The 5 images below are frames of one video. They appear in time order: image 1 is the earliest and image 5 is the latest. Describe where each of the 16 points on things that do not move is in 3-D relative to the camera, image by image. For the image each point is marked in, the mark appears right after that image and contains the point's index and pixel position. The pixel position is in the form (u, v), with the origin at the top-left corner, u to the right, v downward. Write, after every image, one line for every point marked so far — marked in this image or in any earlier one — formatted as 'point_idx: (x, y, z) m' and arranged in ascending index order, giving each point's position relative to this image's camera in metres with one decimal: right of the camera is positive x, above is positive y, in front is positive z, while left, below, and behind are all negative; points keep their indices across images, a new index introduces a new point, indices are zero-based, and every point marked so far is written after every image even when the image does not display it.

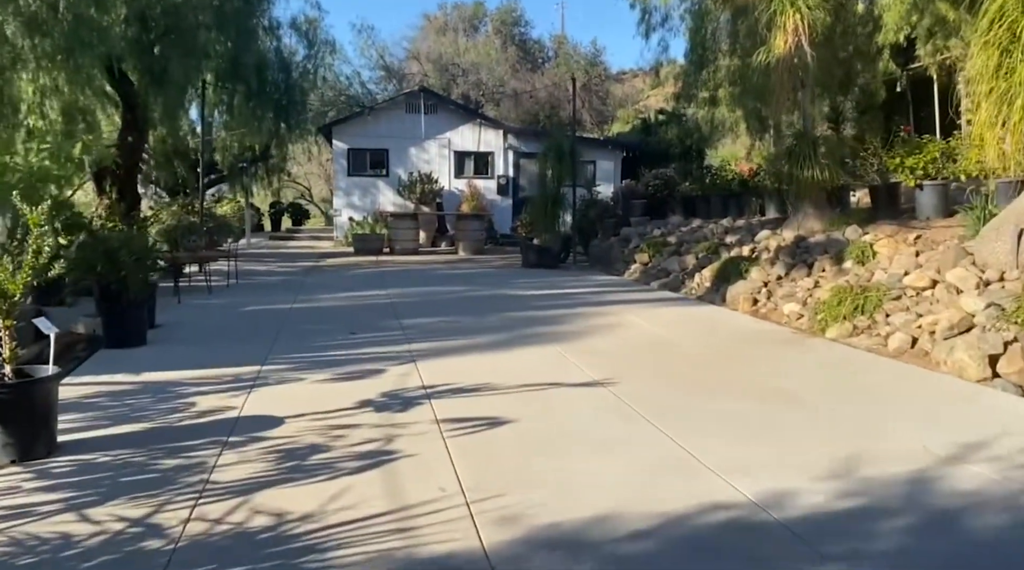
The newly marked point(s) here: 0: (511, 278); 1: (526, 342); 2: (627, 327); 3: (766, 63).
0: (0.0, +0.1, +13.6) m
1: (+0.1, -0.5, +7.8) m
2: (+1.2, -0.4, +8.6) m
3: (+3.3, +2.9, +11.0) m
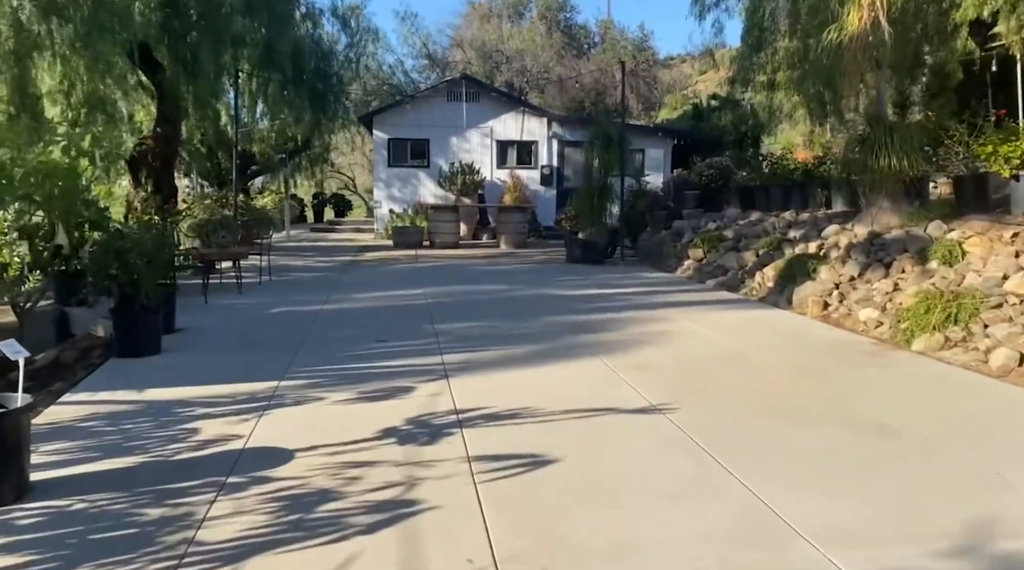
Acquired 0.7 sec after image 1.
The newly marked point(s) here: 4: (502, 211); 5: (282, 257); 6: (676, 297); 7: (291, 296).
0: (+0.7, +0.2, +12.9) m
1: (+0.5, -0.6, +7.0) m
2: (+1.6, -0.5, +7.7) m
3: (+3.9, +2.9, +10.1) m
4: (-0.2, +1.6, +18.4) m
5: (-4.1, +0.5, +15.2) m
6: (+2.0, -0.2, +10.5) m
7: (-2.8, -0.1, +10.6) m
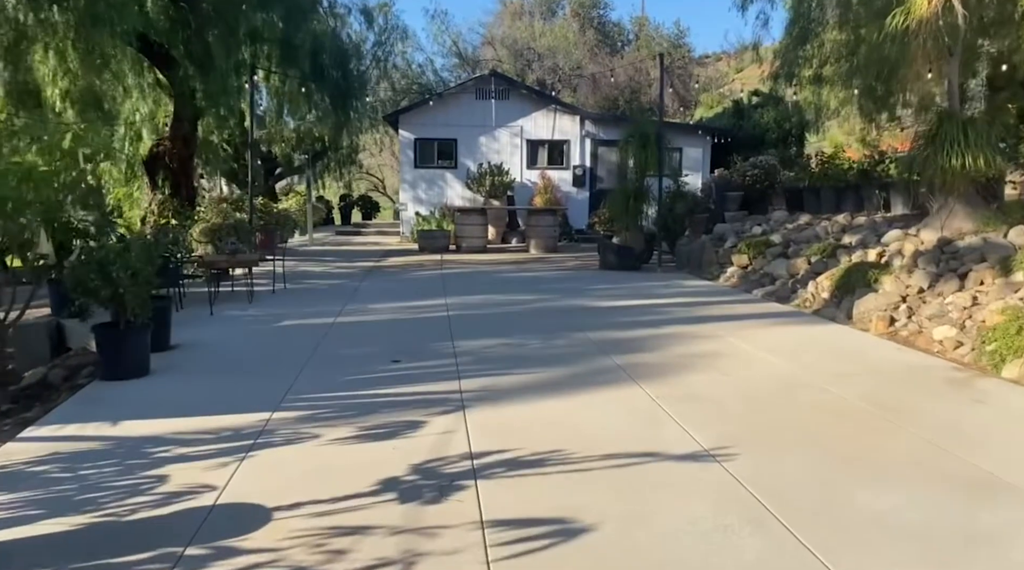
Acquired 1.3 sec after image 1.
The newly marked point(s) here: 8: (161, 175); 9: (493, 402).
0: (+1.1, 0.0, +12.0) m
1: (+0.7, -0.7, +6.2) m
2: (+1.8, -0.6, +6.9) m
3: (+4.2, +2.8, +9.1) m
4: (+0.4, +1.5, +17.6) m
5: (-3.6, +0.4, +14.5) m
6: (+2.4, -0.3, +9.6) m
7: (-2.4, -0.2, +9.9) m
8: (-6.3, +2.0, +15.2) m
9: (-0.1, -0.8, +5.5) m
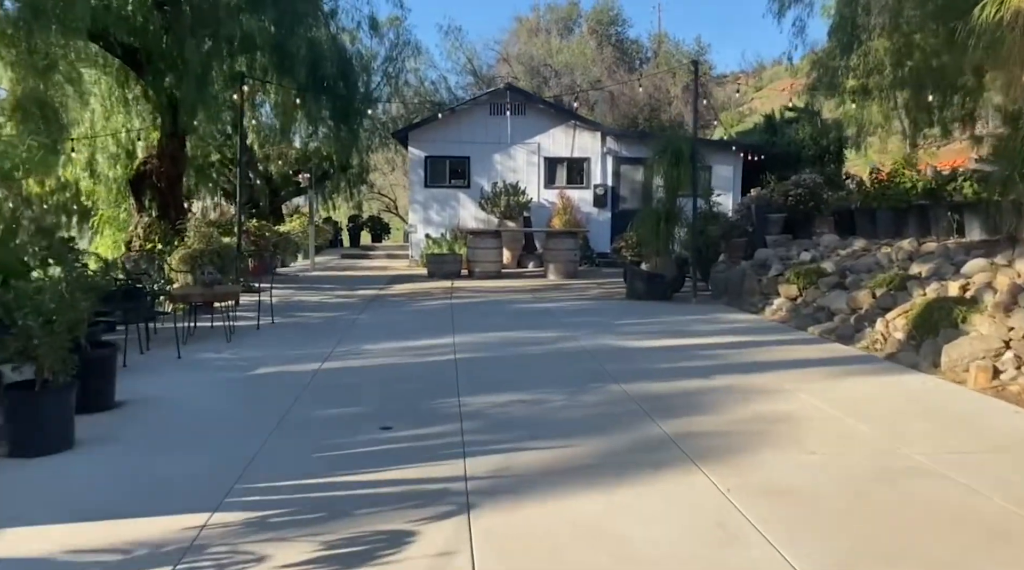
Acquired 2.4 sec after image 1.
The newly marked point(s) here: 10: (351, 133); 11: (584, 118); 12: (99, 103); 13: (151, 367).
0: (+1.3, -0.4, +10.6) m
1: (+0.8, -1.0, +4.8) m
2: (+1.9, -0.9, +5.4) m
3: (+4.4, +2.4, +7.7) m
4: (+0.7, +0.9, +16.3) m
5: (-3.3, -0.1, +13.2) m
6: (+2.5, -0.6, +8.1) m
7: (-2.2, -0.6, +8.6) m
8: (-6.1, +1.5, +14.0) m
9: (0.0, -1.0, +4.1) m
10: (-2.7, +2.5, +14.1) m
11: (+1.6, +3.7, +19.0) m
12: (-6.7, +3.0, +13.8) m
13: (-3.1, -0.7, +7.3) m
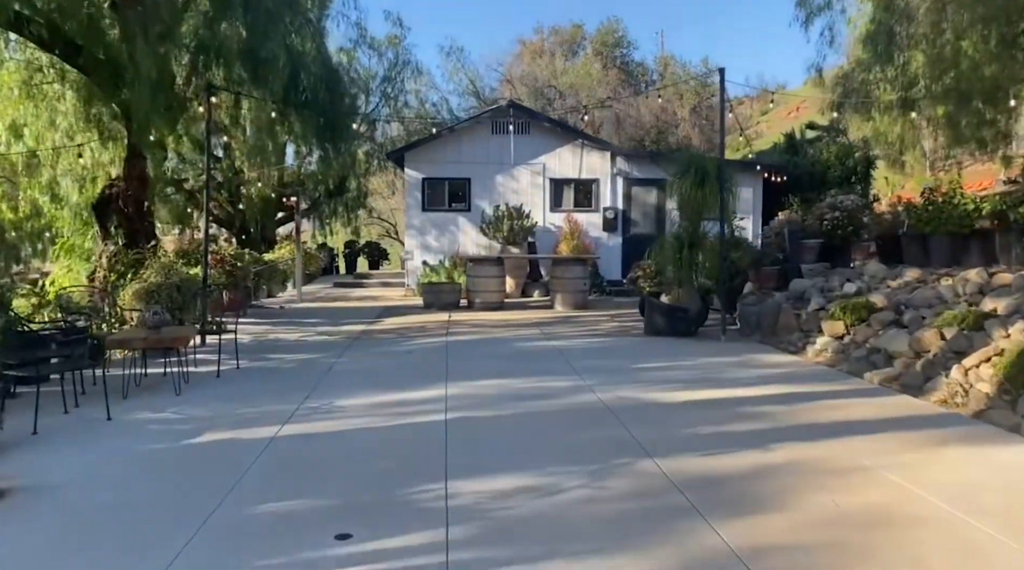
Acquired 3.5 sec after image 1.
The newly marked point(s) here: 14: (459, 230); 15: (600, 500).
0: (+1.4, -0.8, +9.2) m
1: (+0.8, -1.2, +3.4) m
2: (+2.0, -1.1, +4.0) m
3: (+4.4, +2.1, +6.4) m
4: (+0.8, +0.4, +14.9) m
5: (-3.3, -0.6, +11.8) m
6: (+2.6, -1.0, +6.7) m
7: (-2.2, -1.0, +7.1) m
8: (-6.0, +1.0, +12.7) m
9: (0.0, -1.3, +2.7) m
10: (-2.6, +2.0, +12.8) m
11: (+1.7, +3.1, +17.7) m
12: (-6.7, +2.5, +12.5) m
13: (-3.1, -1.0, +5.9) m
14: (-1.1, +1.2, +17.9) m
15: (+0.5, -1.1, +4.5) m
